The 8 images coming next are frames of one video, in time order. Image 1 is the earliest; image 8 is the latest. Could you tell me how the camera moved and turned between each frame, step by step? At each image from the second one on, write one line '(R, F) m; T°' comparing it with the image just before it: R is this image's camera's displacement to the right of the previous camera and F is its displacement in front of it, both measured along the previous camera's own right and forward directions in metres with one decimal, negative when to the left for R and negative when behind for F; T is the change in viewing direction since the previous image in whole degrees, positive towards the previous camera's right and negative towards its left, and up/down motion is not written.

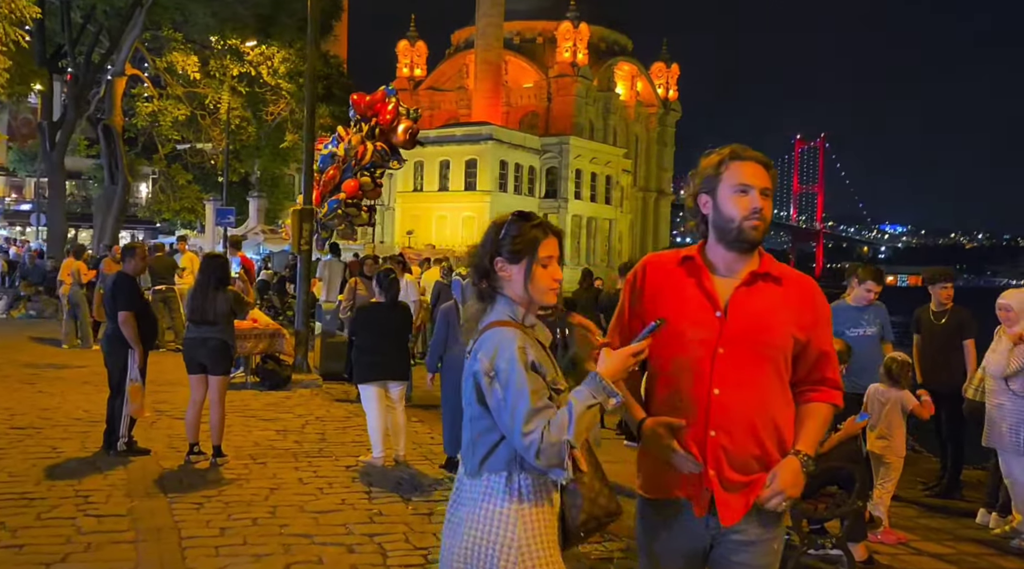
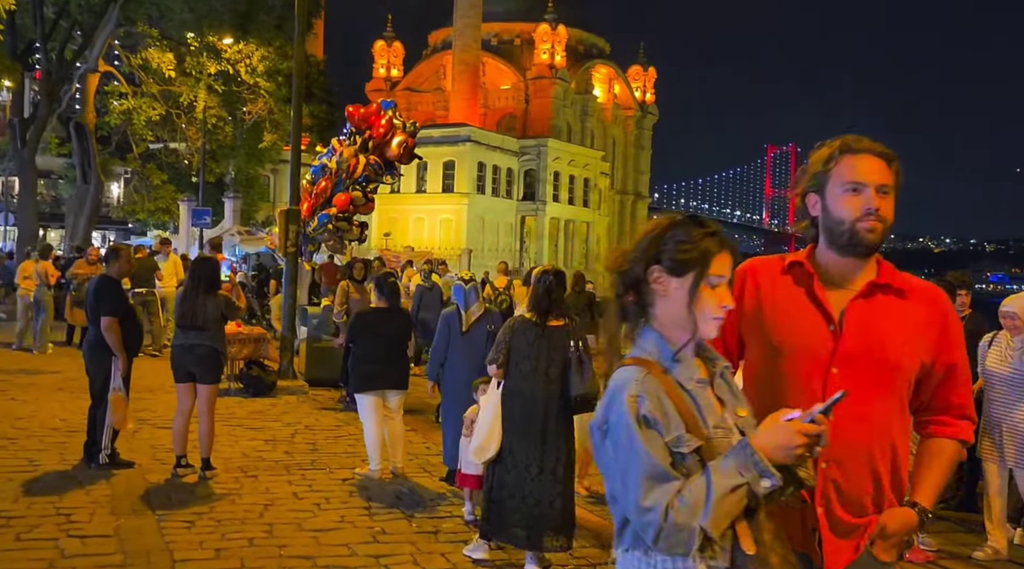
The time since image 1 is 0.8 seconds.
(-0.3, +0.4) m; +2°
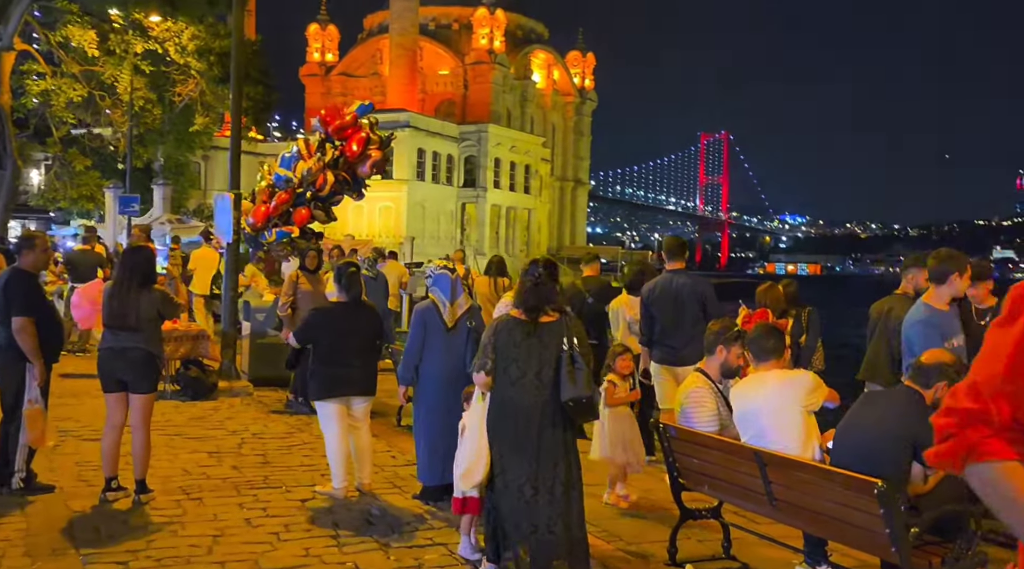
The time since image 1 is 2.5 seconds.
(-0.3, +1.0) m; +4°
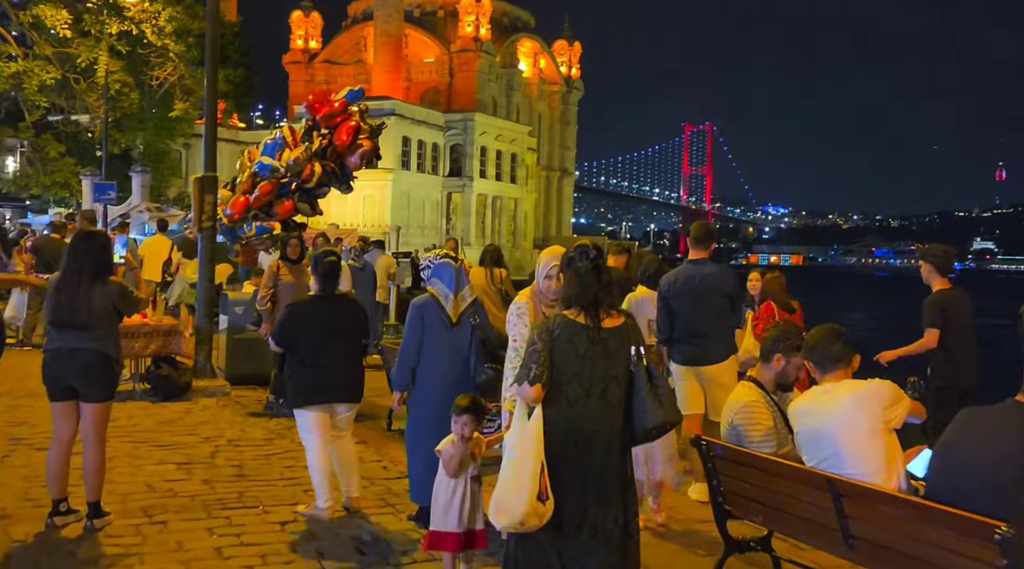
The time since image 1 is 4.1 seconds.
(-0.2, +0.9) m; +1°
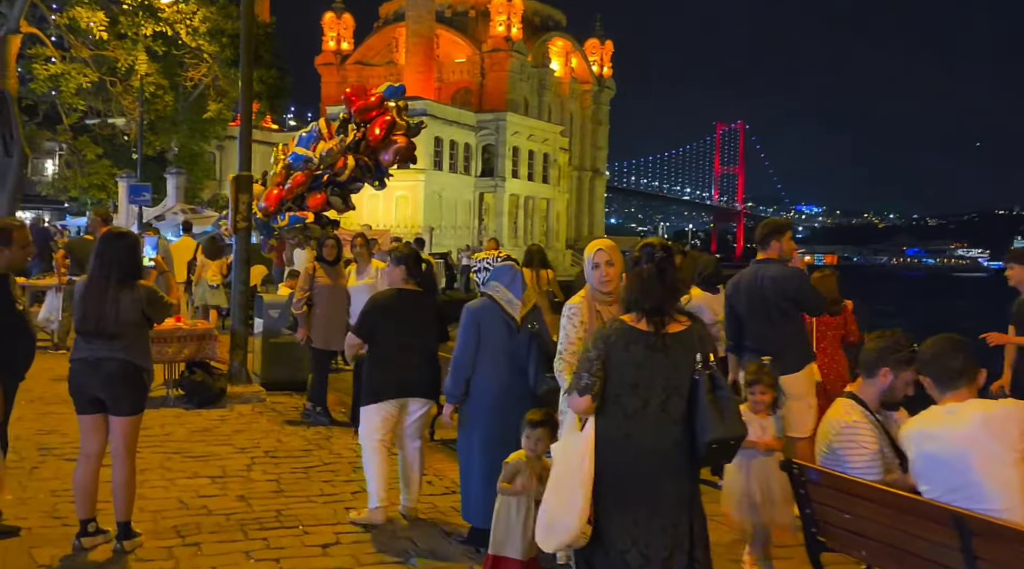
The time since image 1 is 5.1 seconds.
(-0.2, +0.5) m; -2°
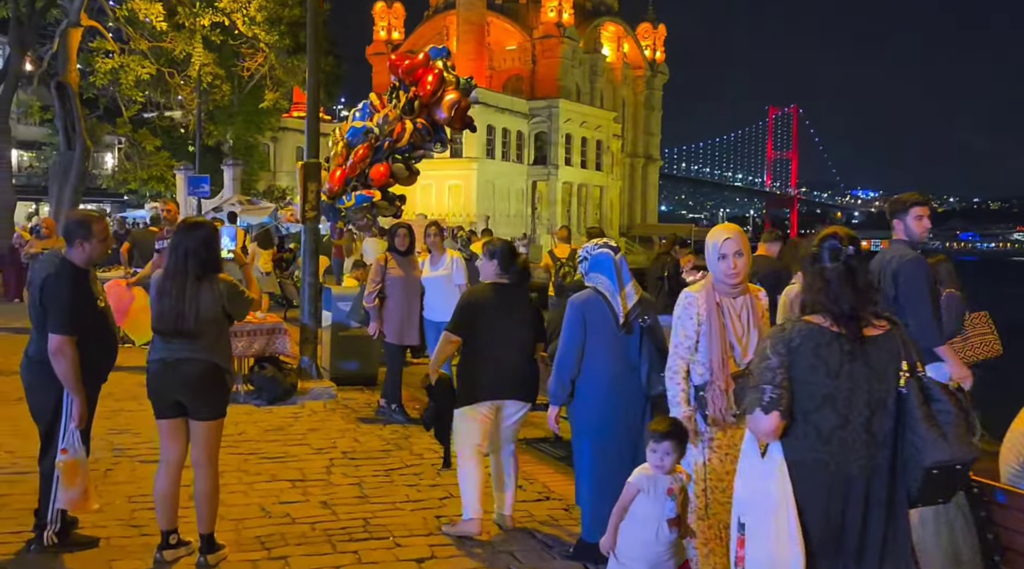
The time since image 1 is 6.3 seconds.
(-0.3, +0.5) m; -3°
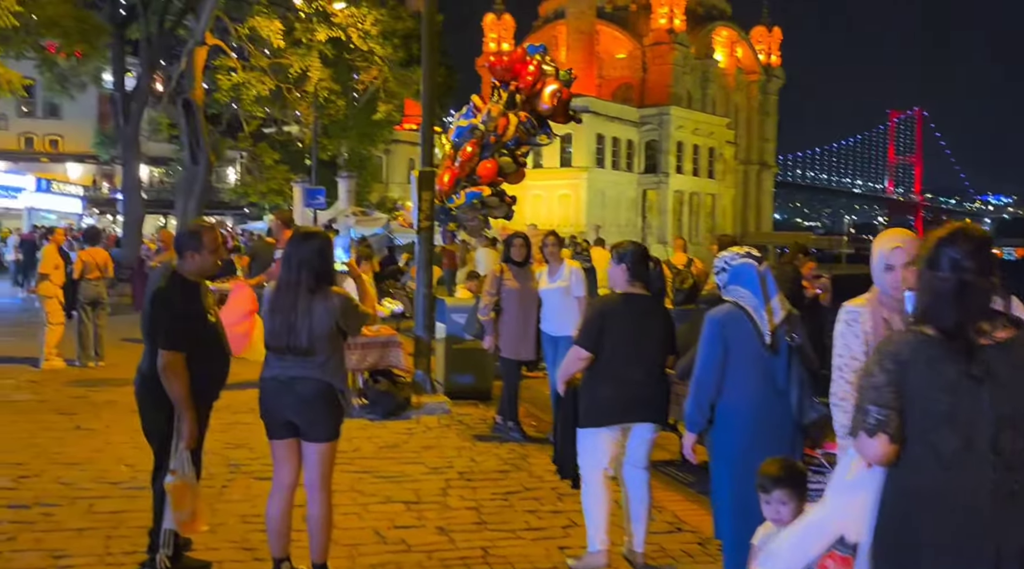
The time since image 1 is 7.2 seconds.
(-0.1, +0.4) m; -7°
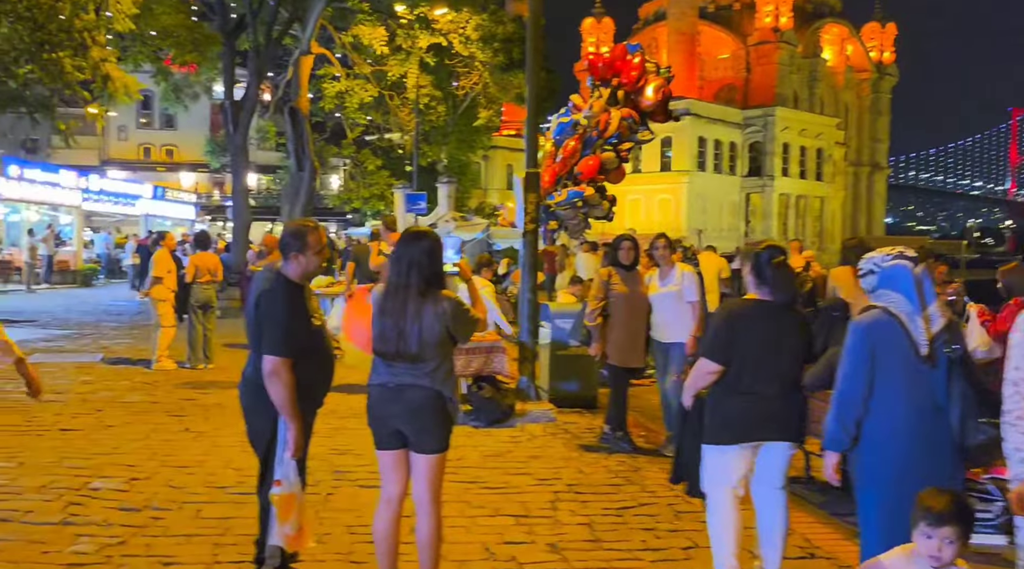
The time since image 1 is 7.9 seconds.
(-0.1, +0.3) m; -6°
